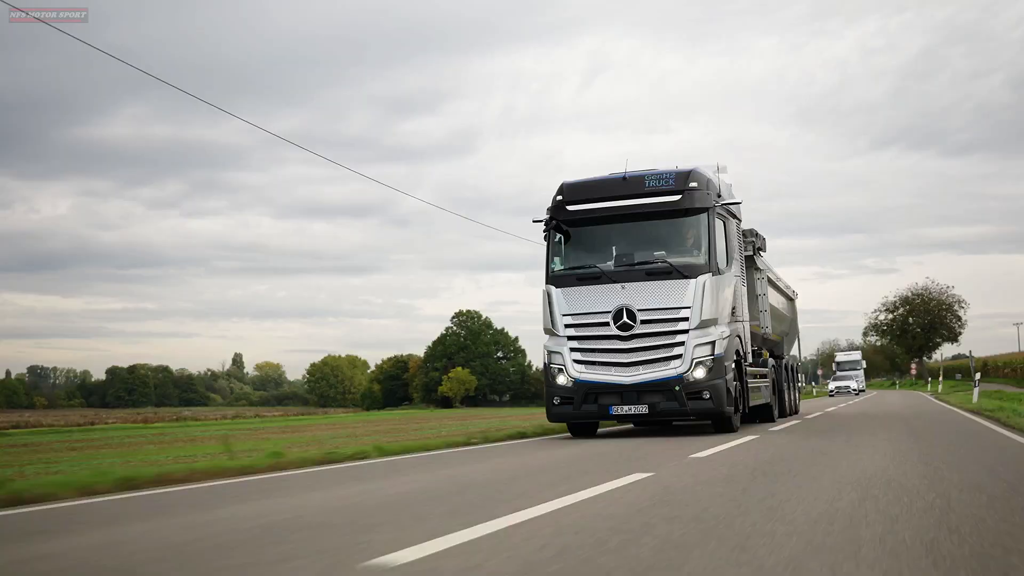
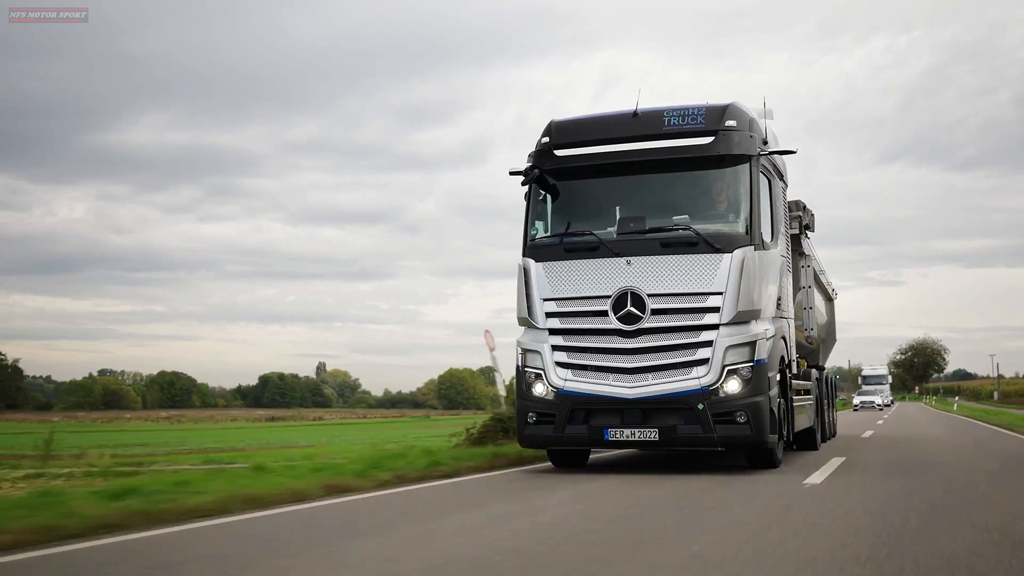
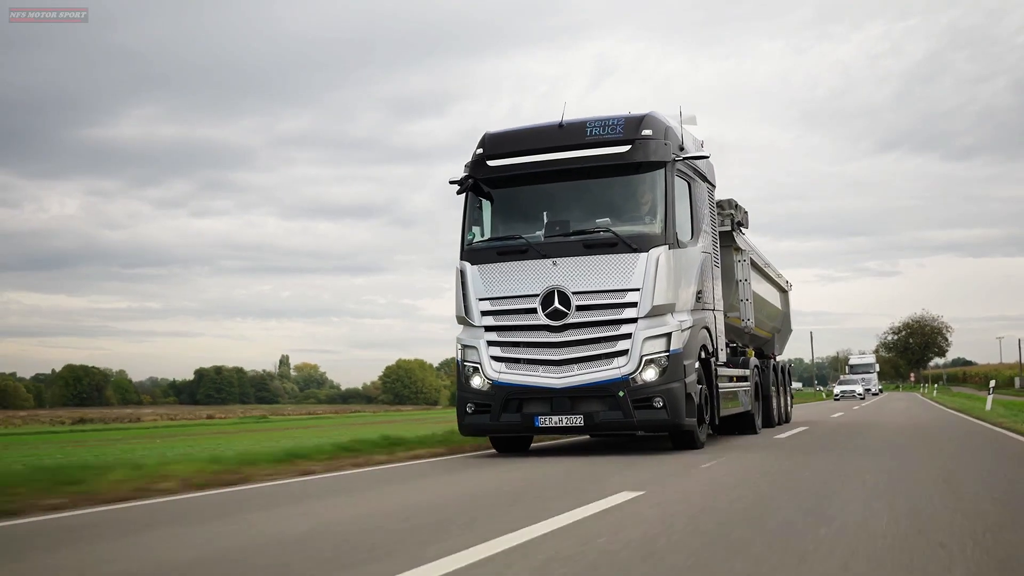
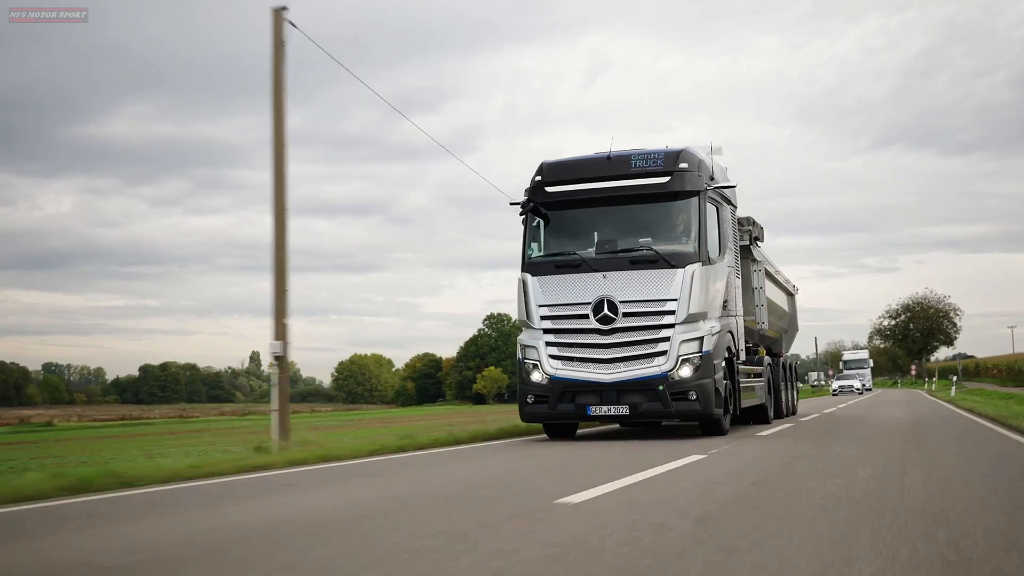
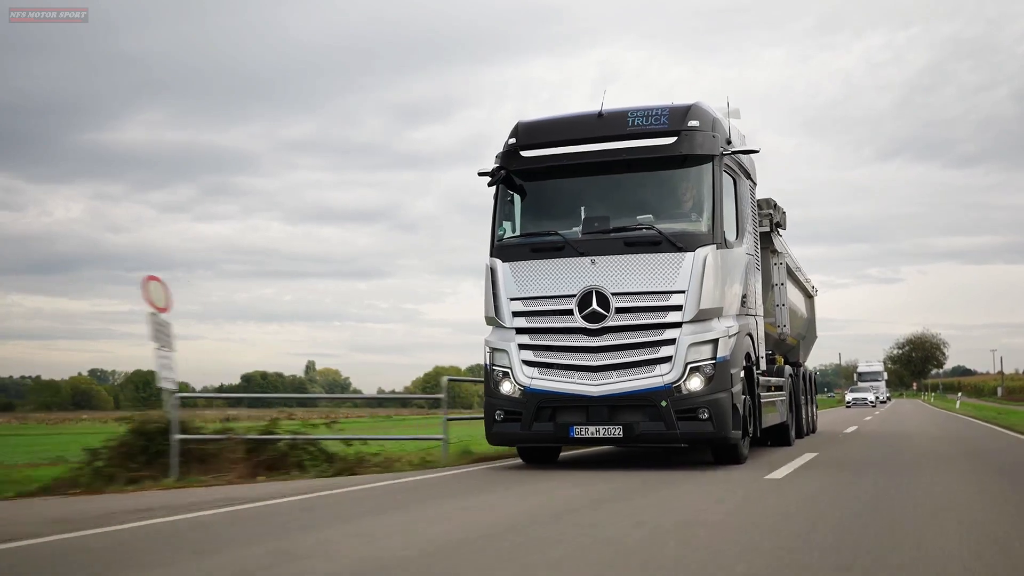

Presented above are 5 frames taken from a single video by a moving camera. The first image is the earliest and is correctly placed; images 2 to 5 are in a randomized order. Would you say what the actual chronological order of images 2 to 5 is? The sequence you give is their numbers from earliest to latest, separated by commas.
4, 3, 5, 2
